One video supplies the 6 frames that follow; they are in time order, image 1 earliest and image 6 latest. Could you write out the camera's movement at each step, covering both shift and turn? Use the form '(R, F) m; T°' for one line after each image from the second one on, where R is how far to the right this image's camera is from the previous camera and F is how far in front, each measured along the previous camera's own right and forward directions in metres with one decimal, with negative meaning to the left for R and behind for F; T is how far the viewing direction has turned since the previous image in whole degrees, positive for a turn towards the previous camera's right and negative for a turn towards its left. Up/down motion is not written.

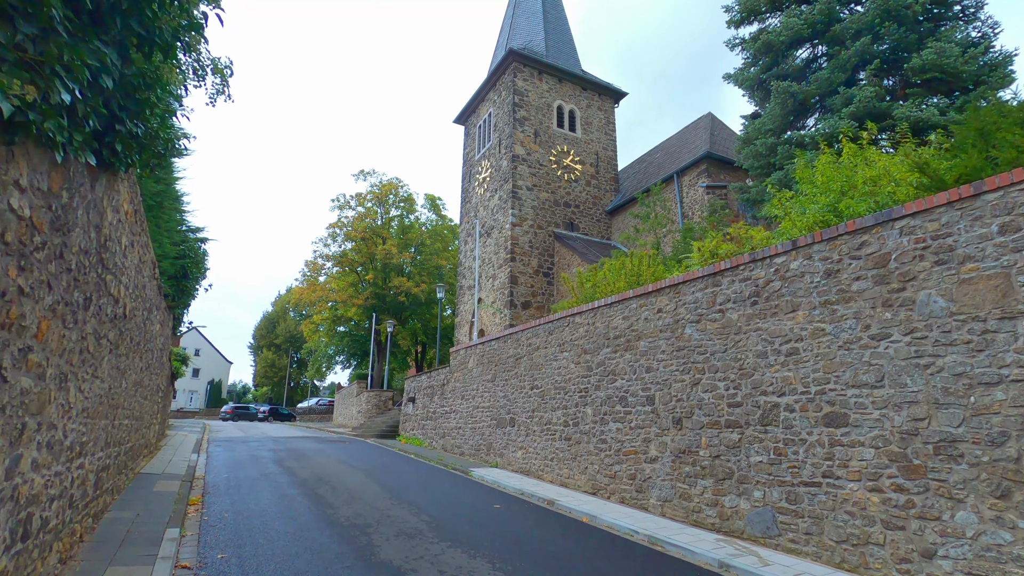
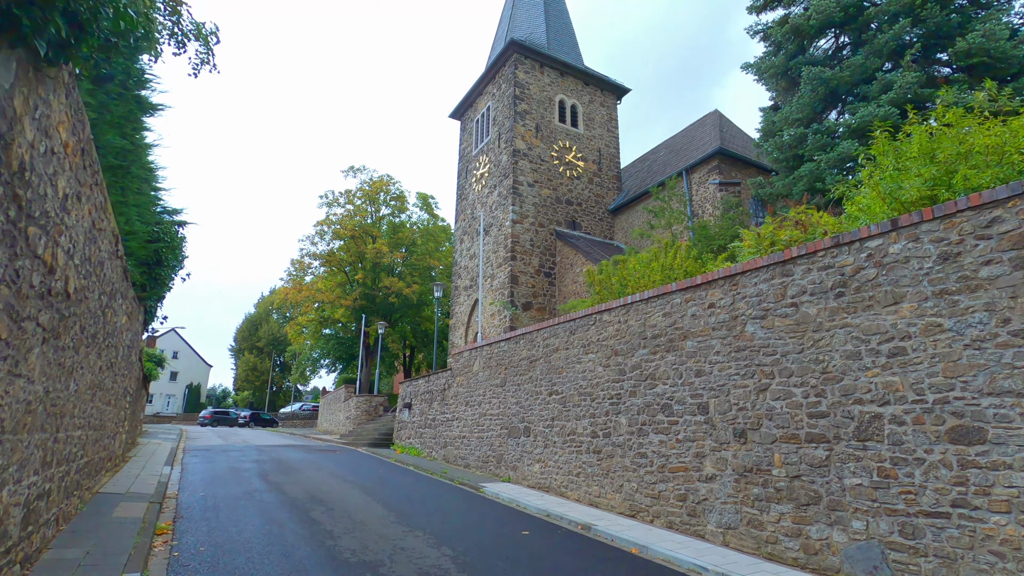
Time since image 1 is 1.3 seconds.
(-0.6, +1.2) m; +2°
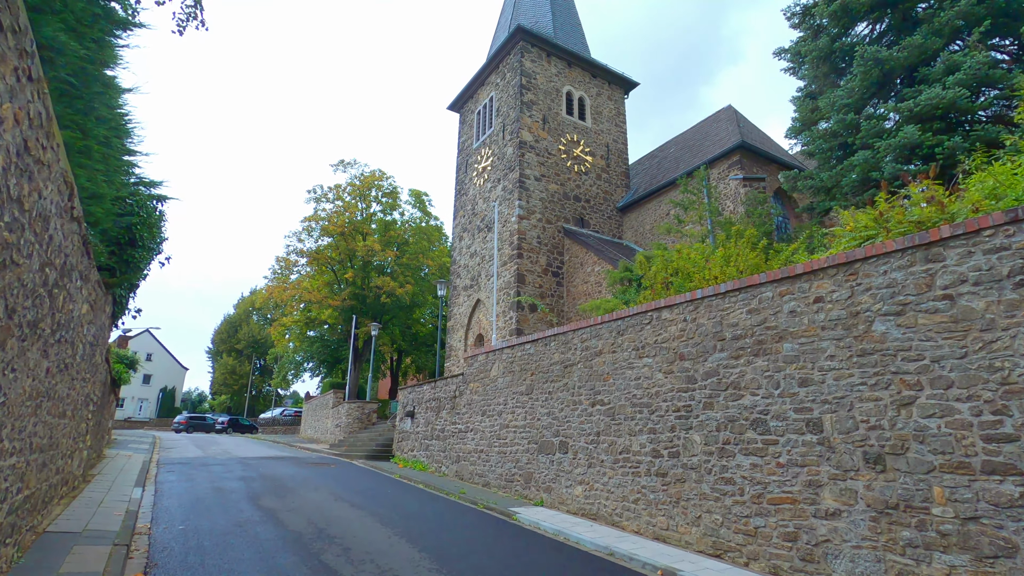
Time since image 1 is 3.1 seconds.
(-1.0, +1.5) m; +2°
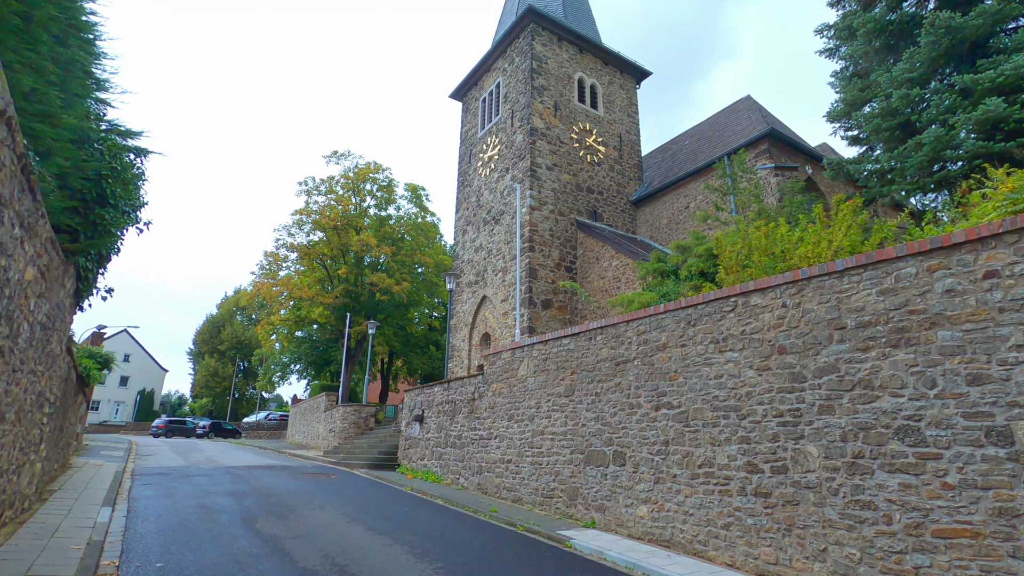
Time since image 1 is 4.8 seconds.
(-0.9, +1.5) m; +2°
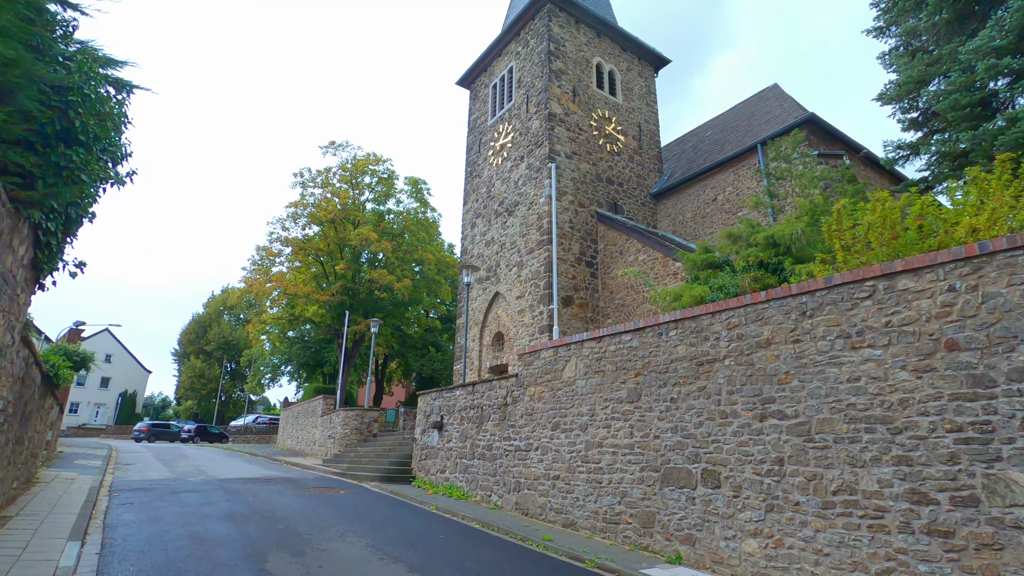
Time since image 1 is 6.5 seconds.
(-1.0, +1.5) m; +1°
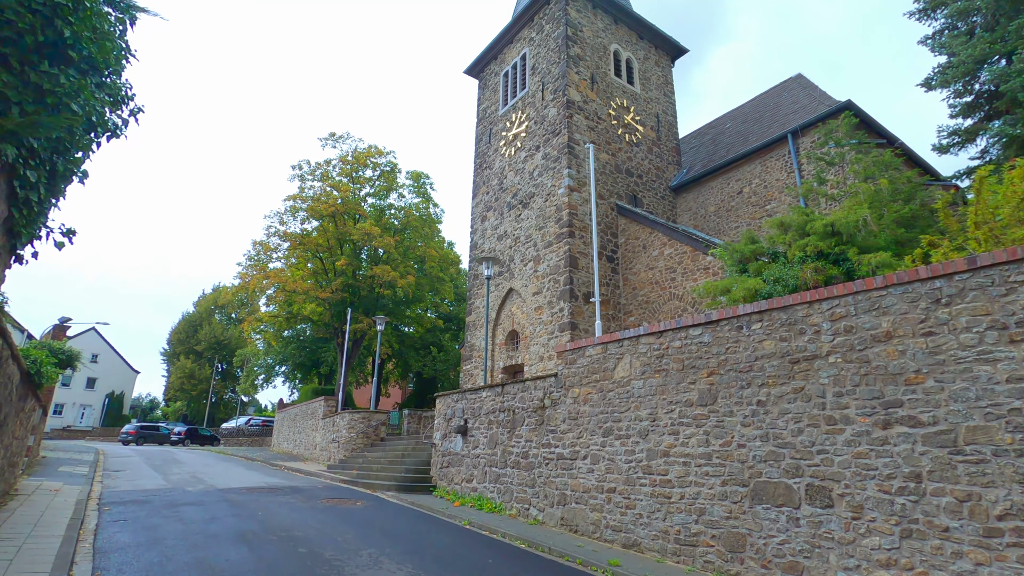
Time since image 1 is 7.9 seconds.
(-0.9, +1.0) m; +1°
